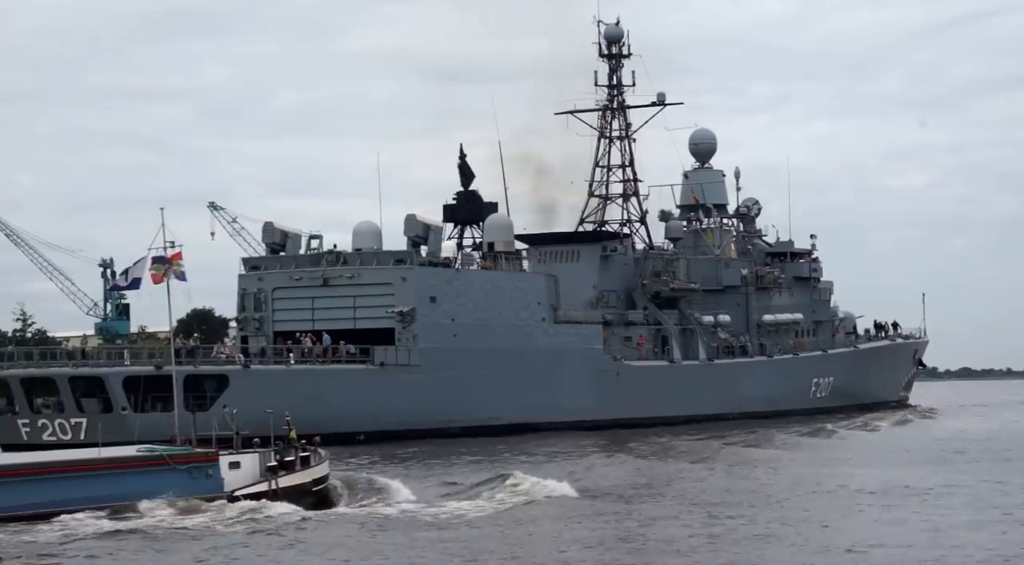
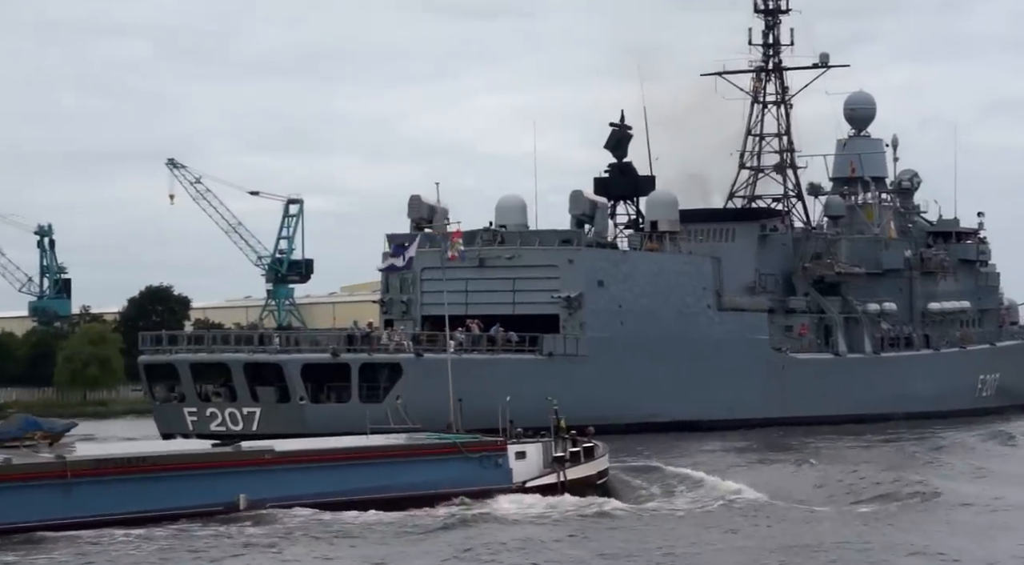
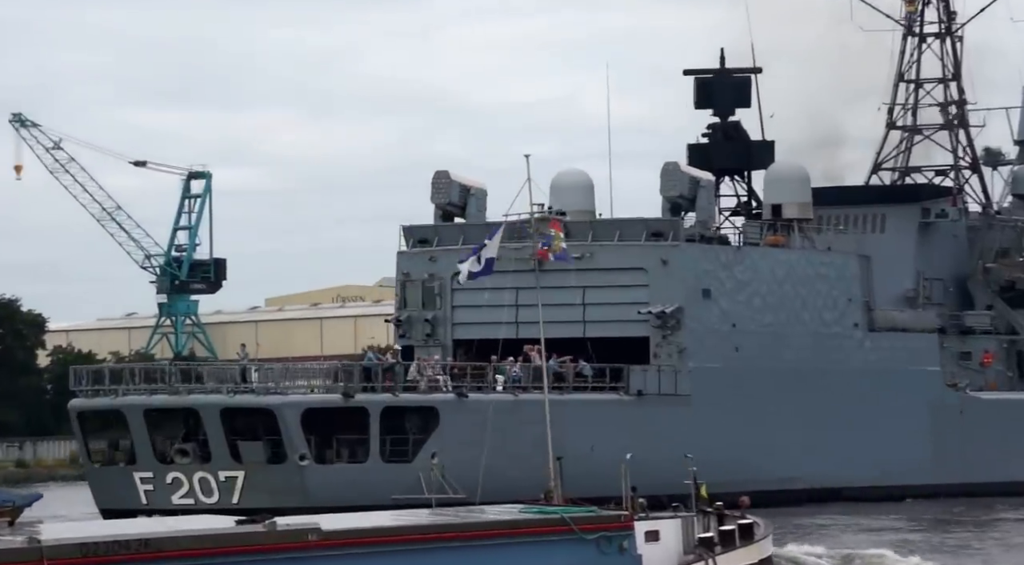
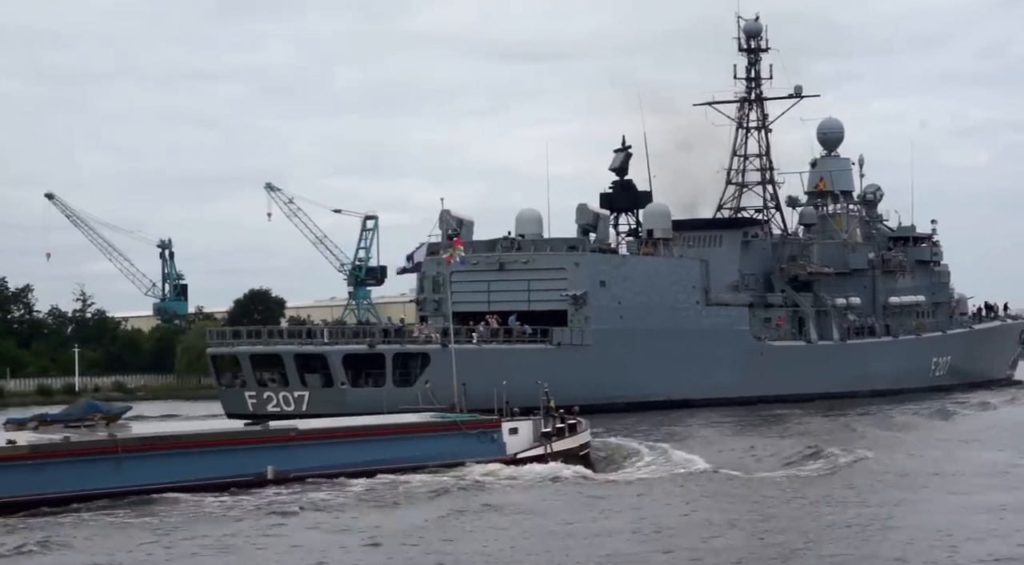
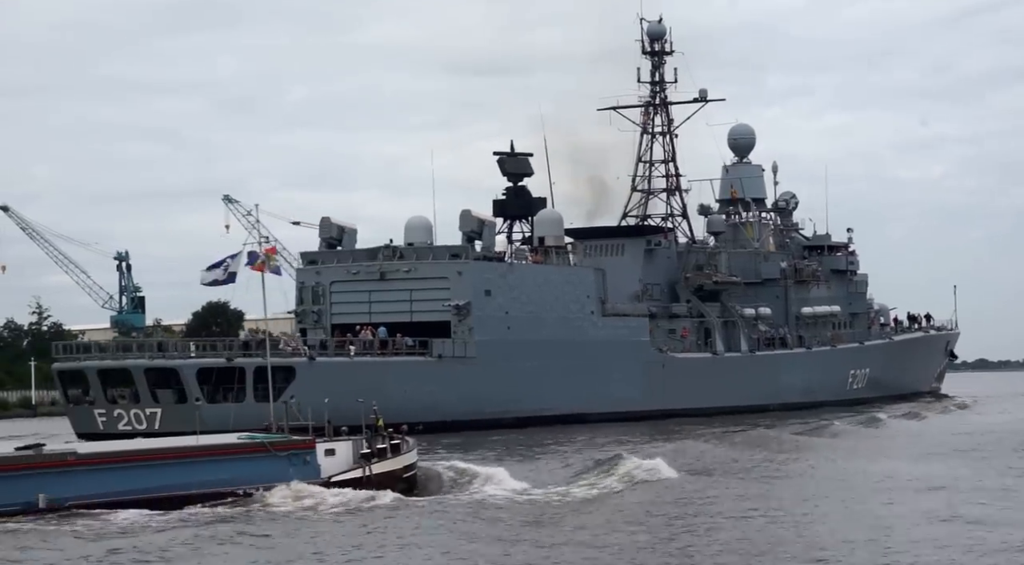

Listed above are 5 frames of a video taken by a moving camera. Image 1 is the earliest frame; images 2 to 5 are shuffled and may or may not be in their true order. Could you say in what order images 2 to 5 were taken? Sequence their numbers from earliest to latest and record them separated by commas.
5, 4, 2, 3
